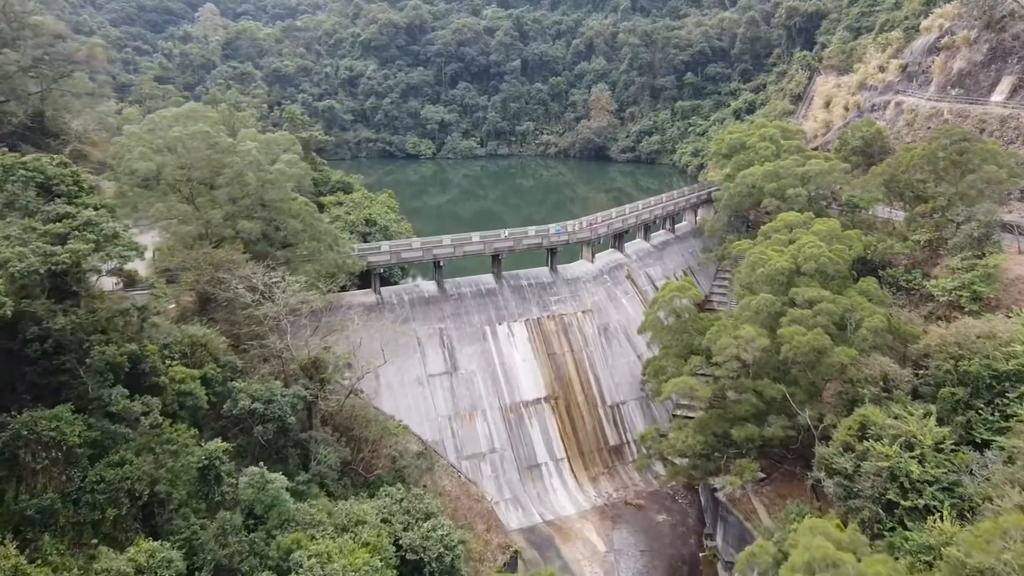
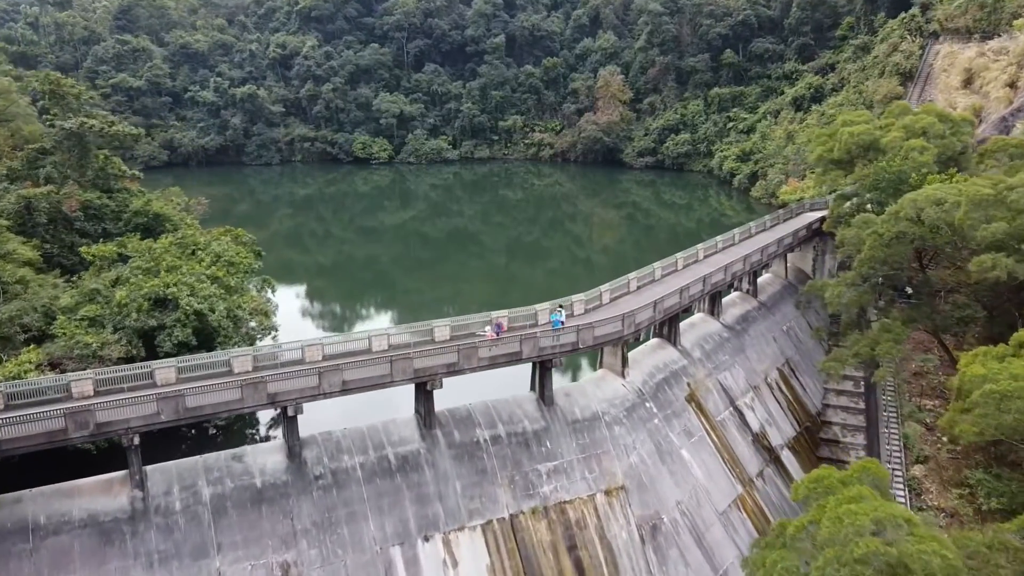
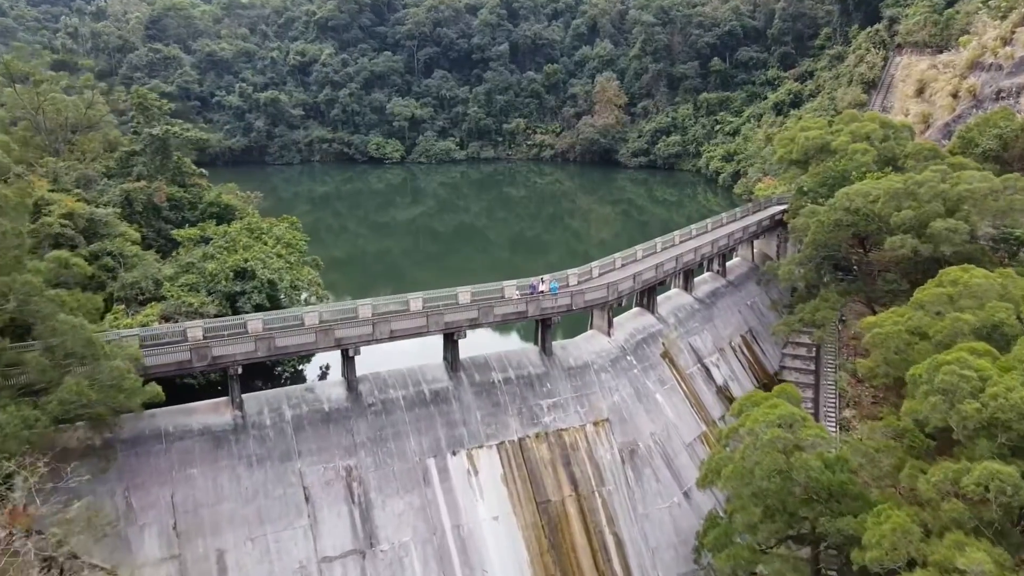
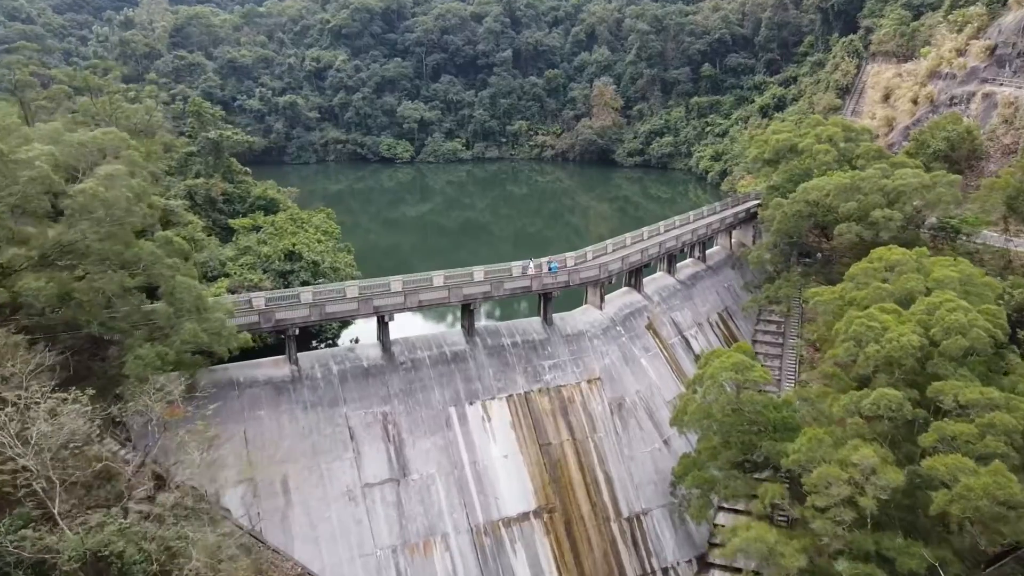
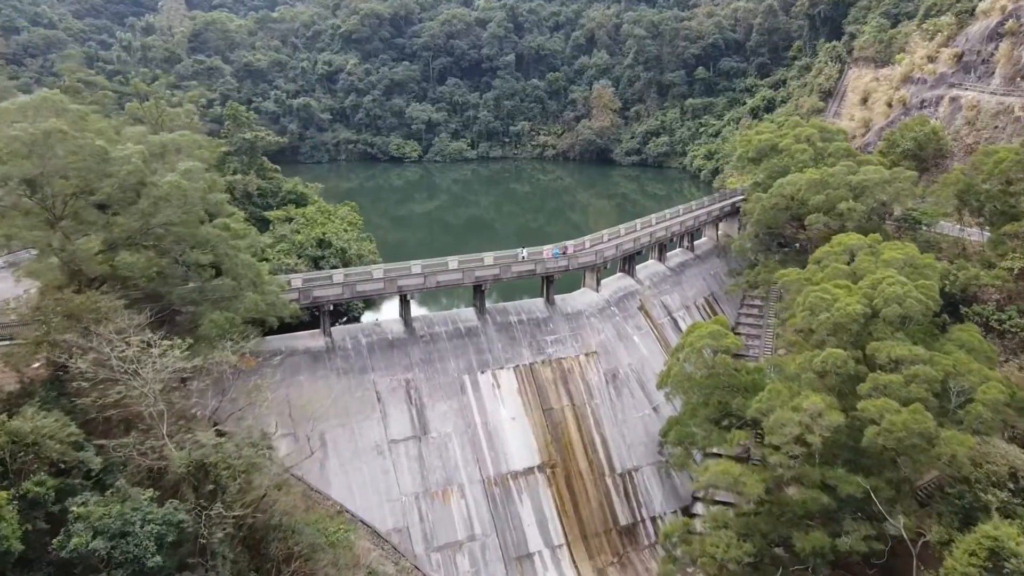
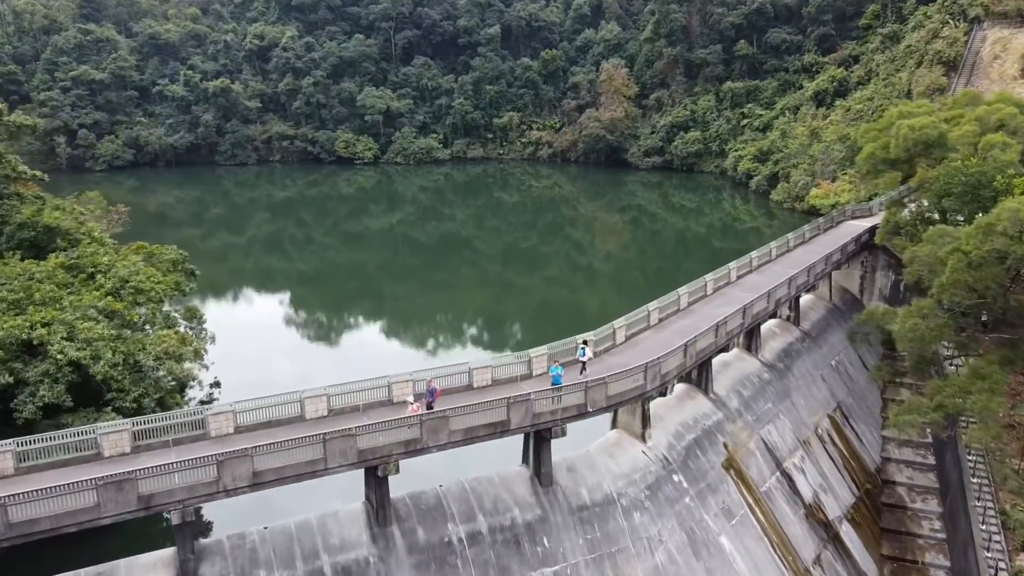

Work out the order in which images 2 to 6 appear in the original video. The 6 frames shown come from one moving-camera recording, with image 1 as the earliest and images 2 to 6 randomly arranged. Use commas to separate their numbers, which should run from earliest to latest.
5, 4, 3, 2, 6
